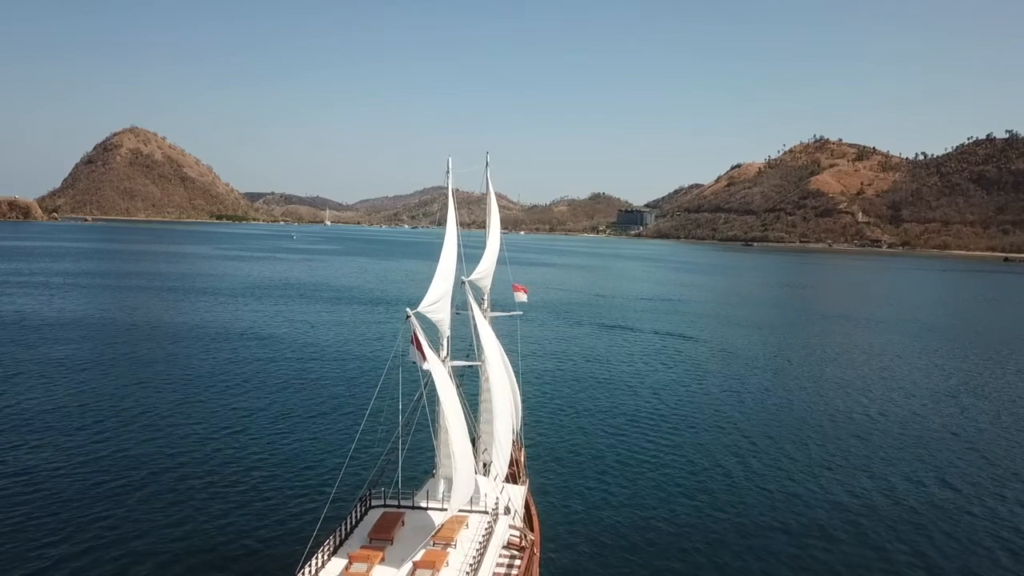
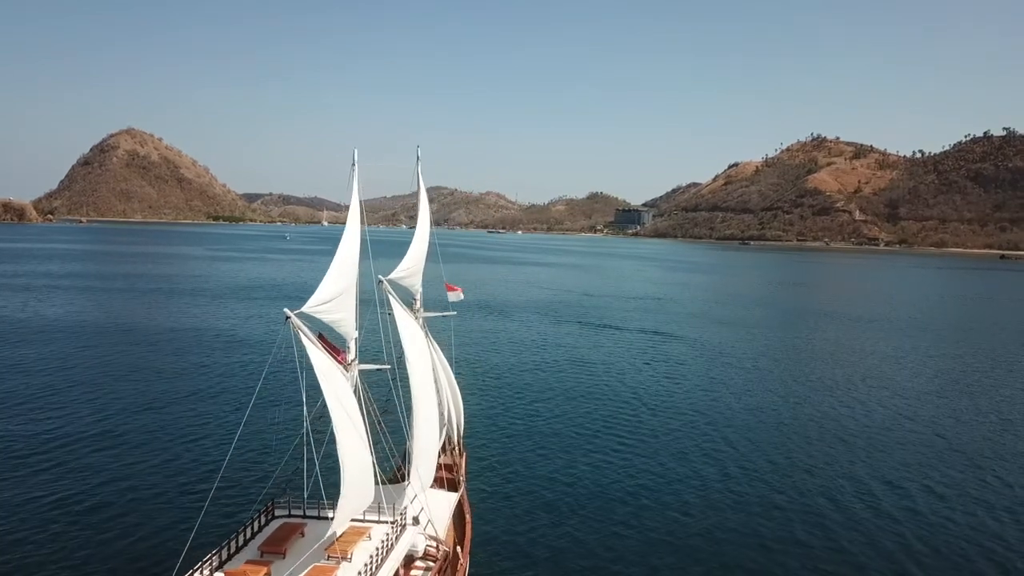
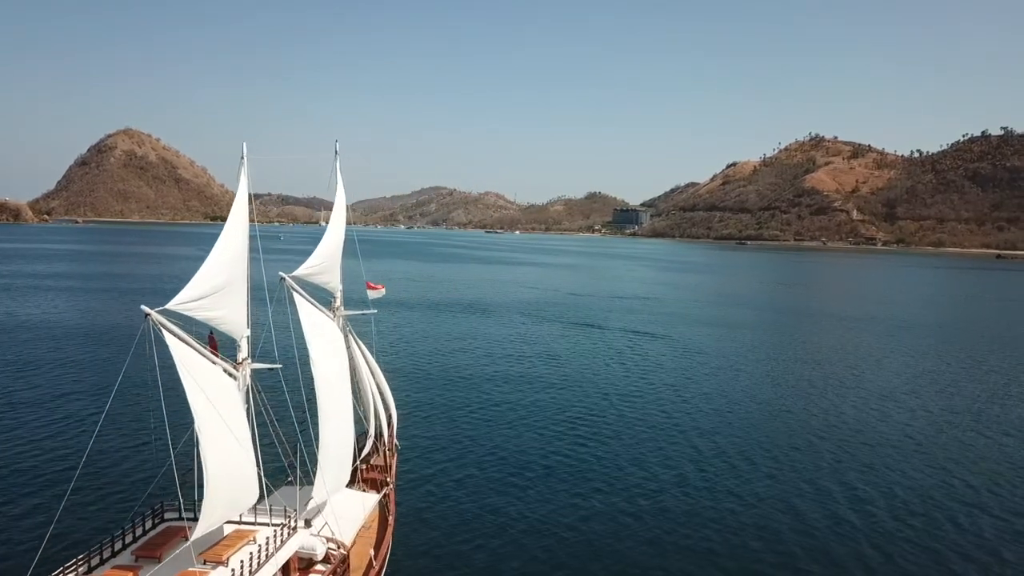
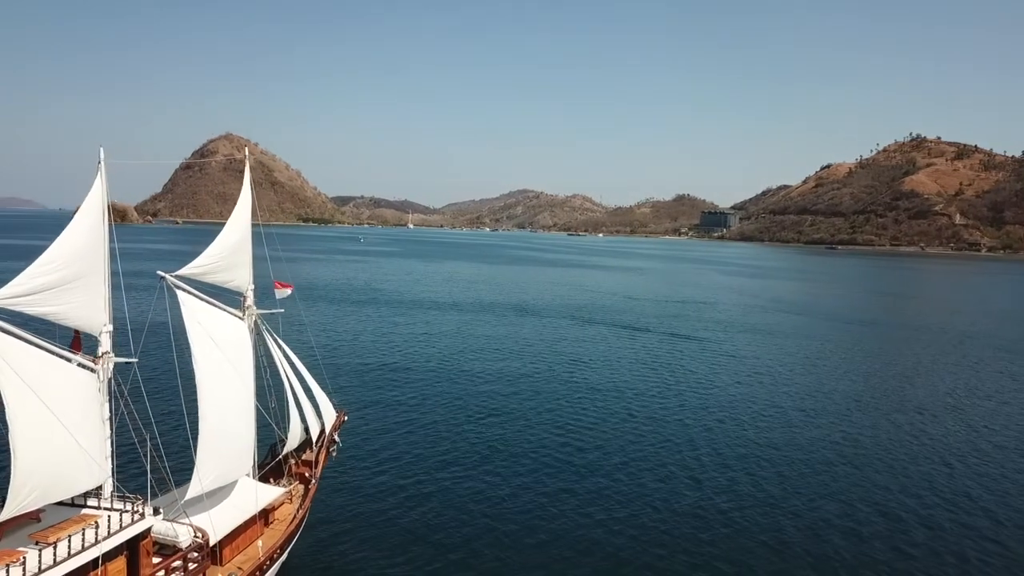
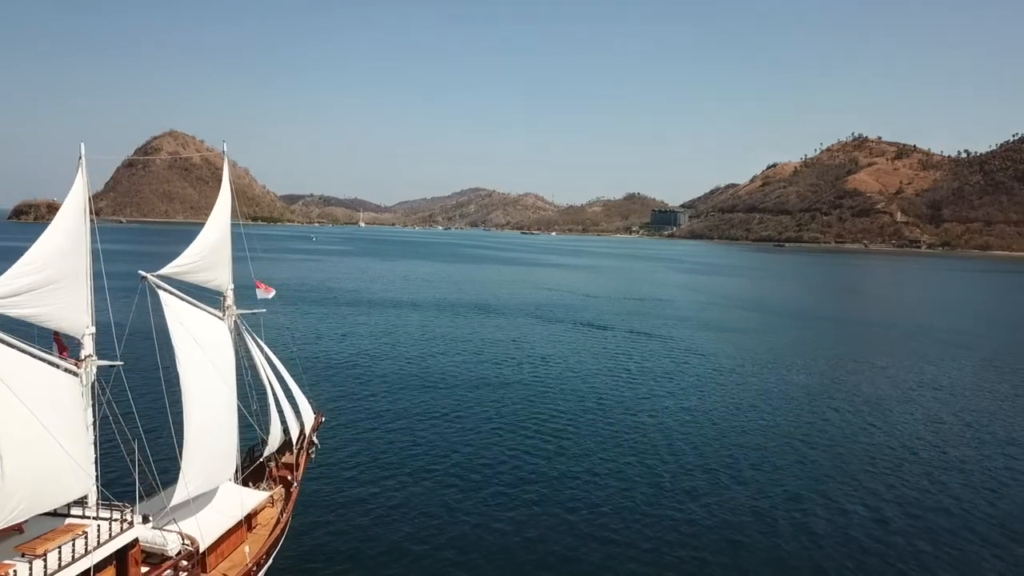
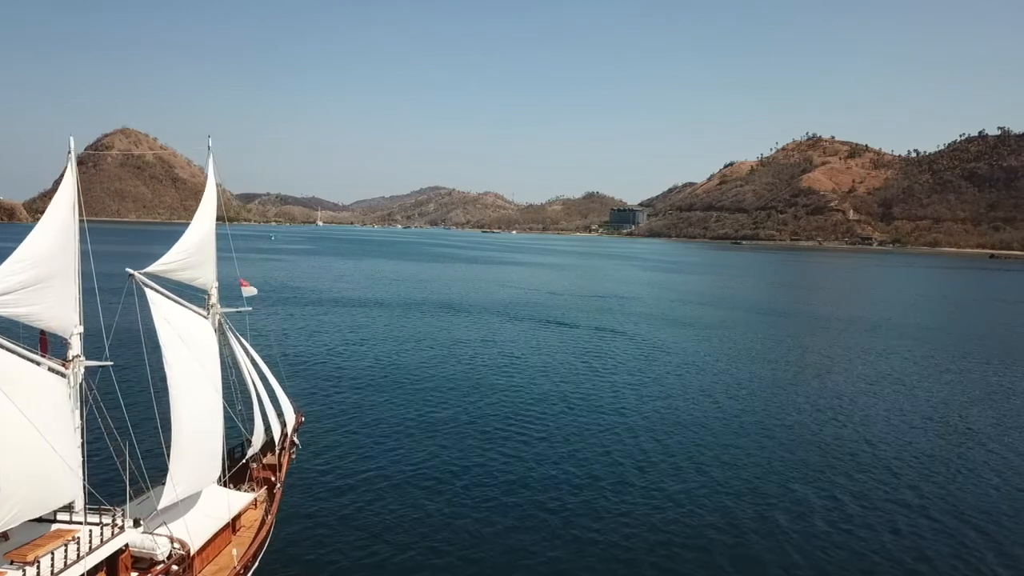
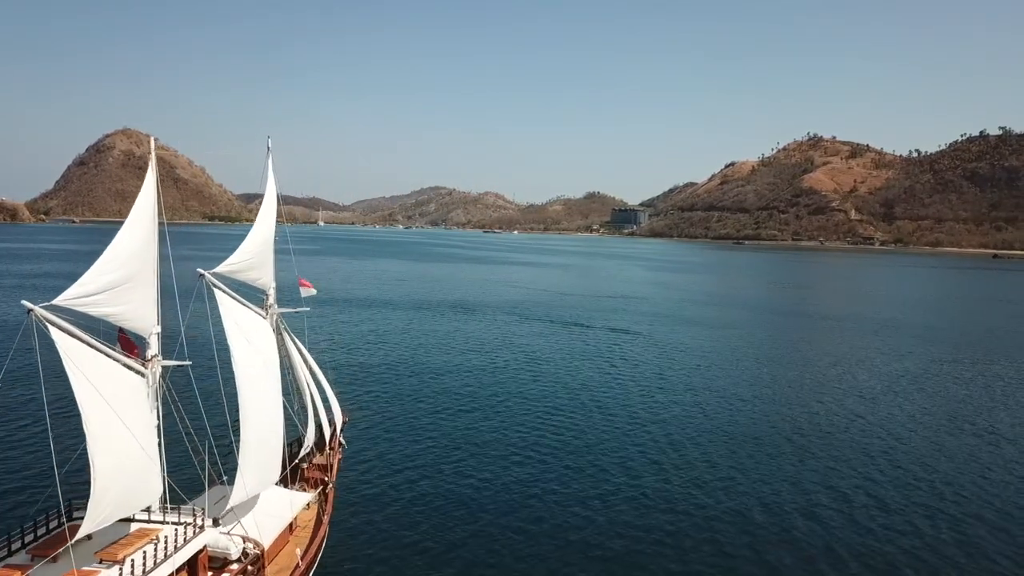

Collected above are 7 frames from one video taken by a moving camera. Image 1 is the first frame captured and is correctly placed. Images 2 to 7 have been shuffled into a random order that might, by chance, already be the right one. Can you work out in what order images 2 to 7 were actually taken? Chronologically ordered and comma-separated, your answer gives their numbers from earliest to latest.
2, 3, 7, 6, 5, 4
